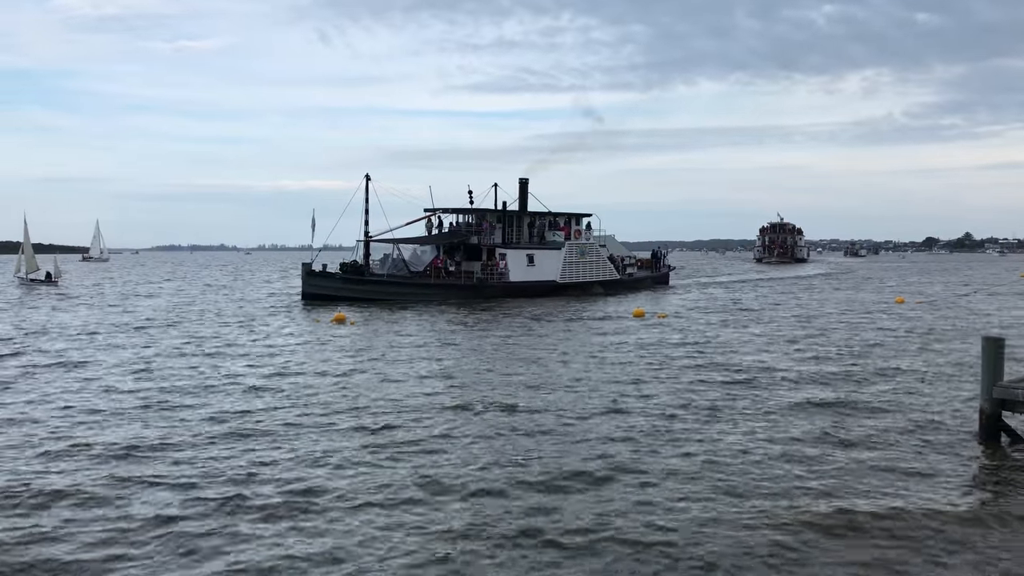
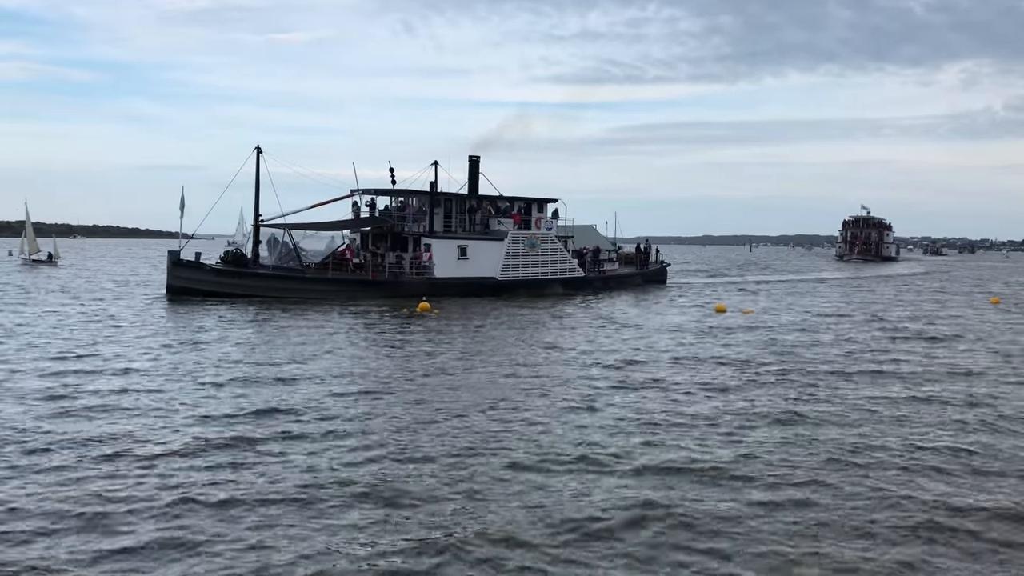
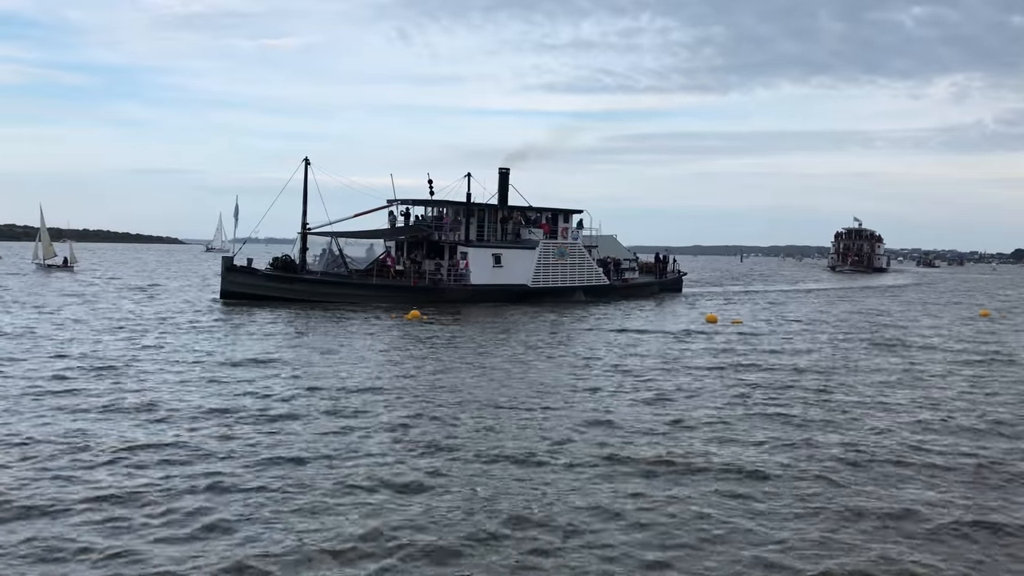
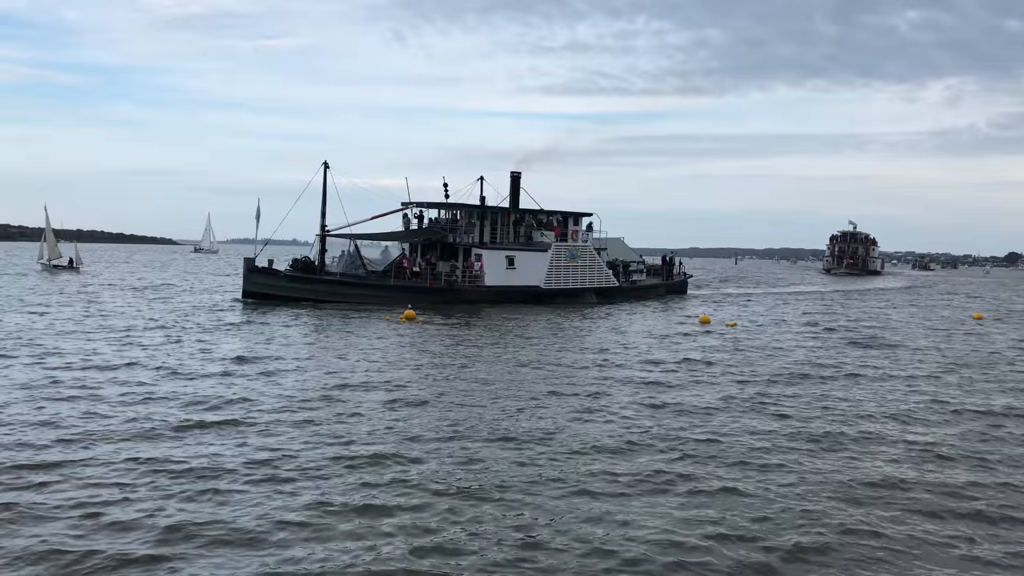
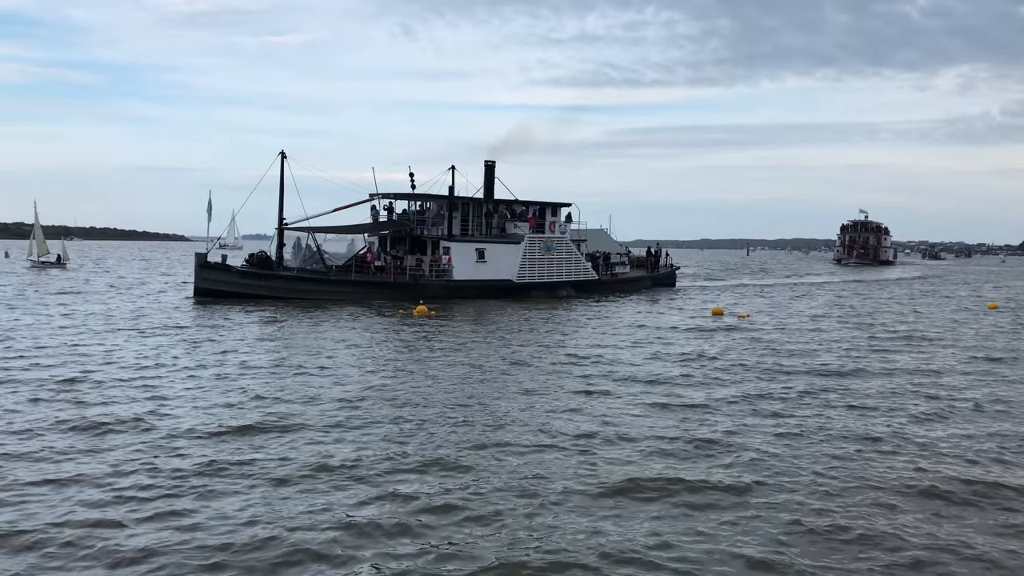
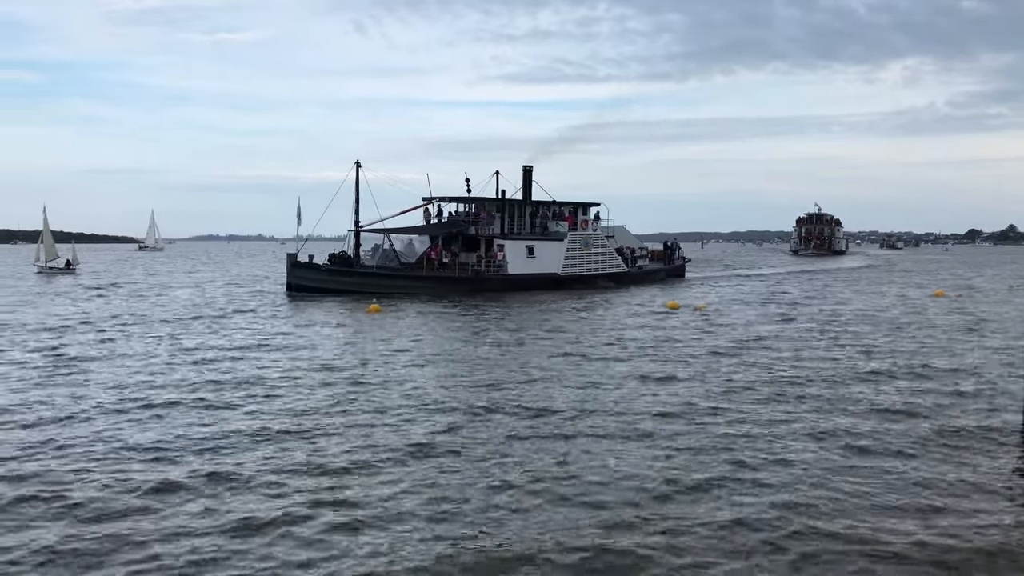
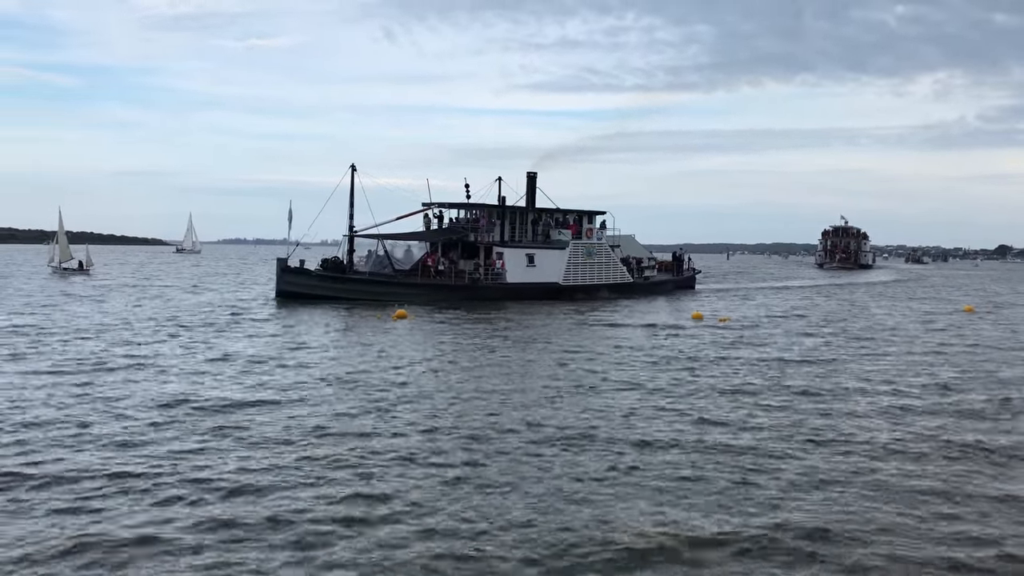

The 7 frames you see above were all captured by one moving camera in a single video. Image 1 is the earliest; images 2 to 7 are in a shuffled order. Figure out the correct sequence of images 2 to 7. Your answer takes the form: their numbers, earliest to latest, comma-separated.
6, 7, 4, 3, 5, 2
